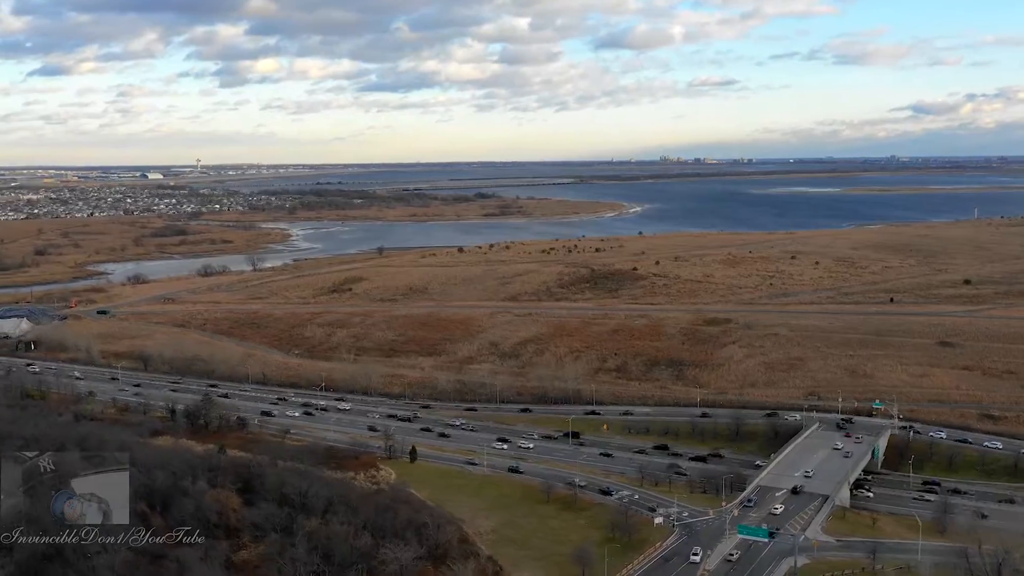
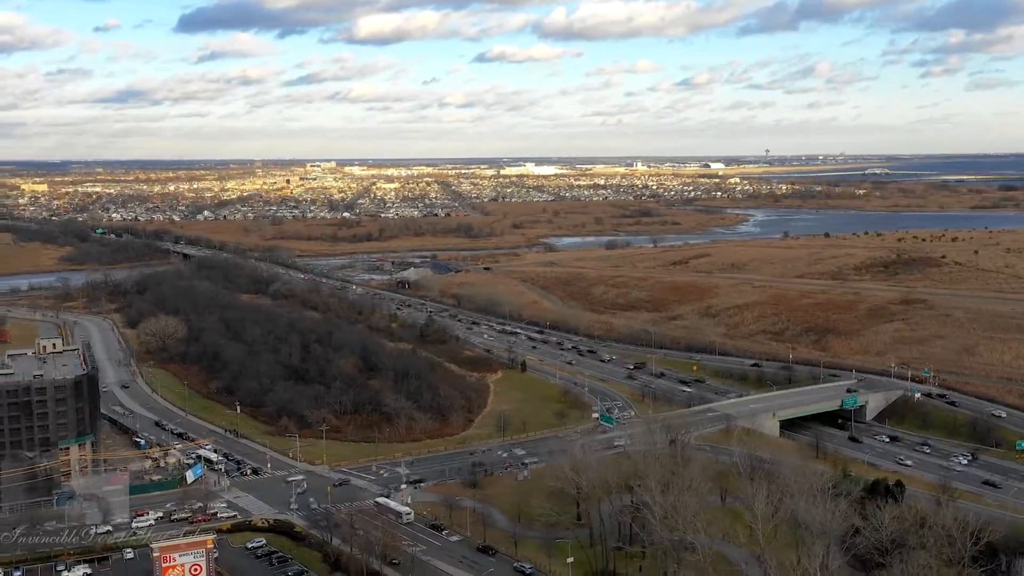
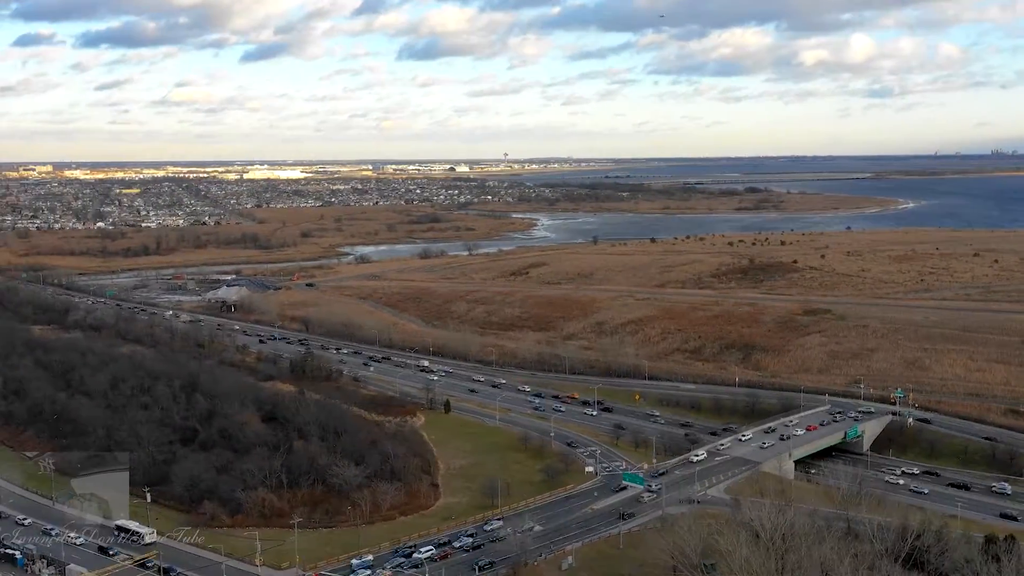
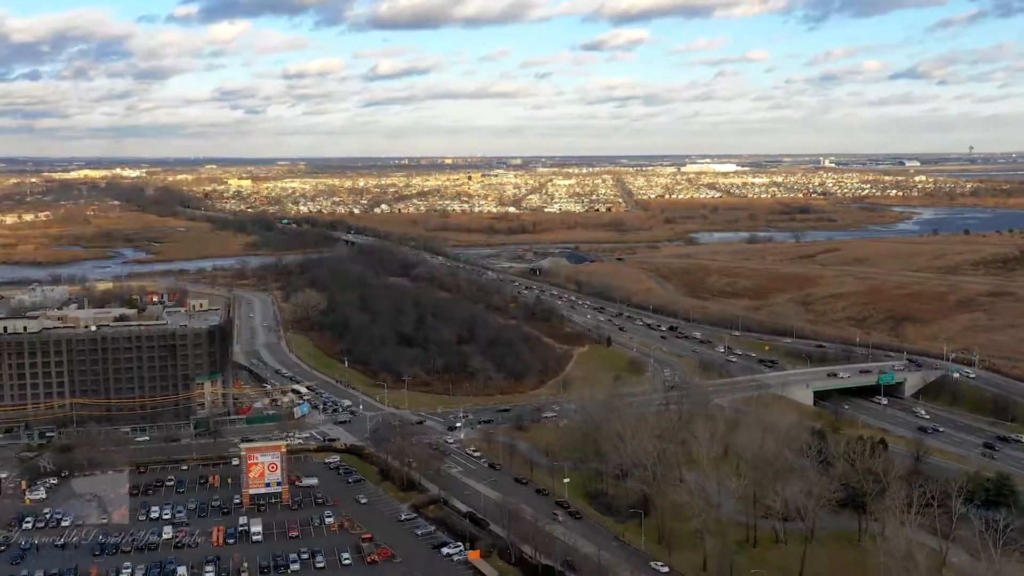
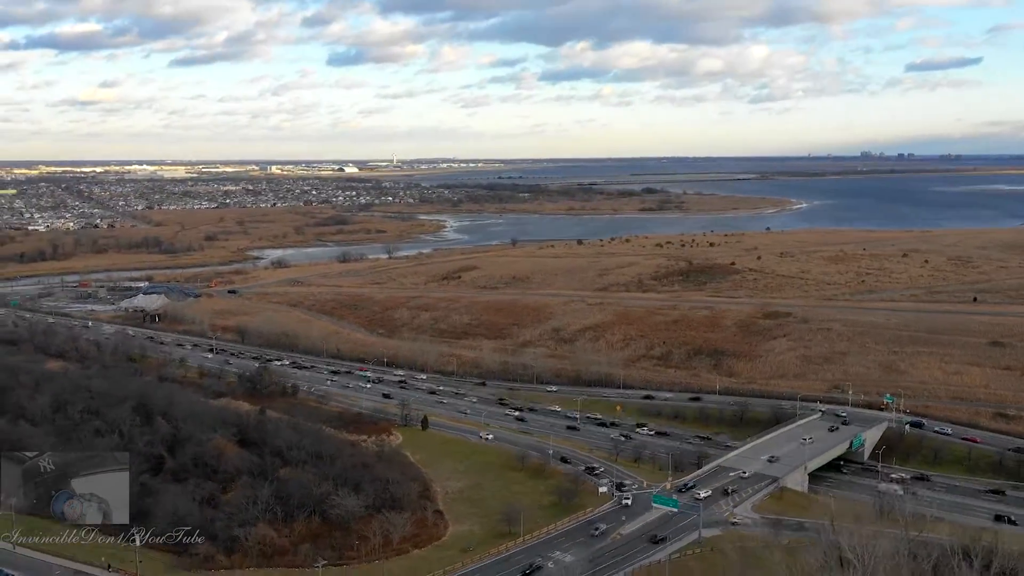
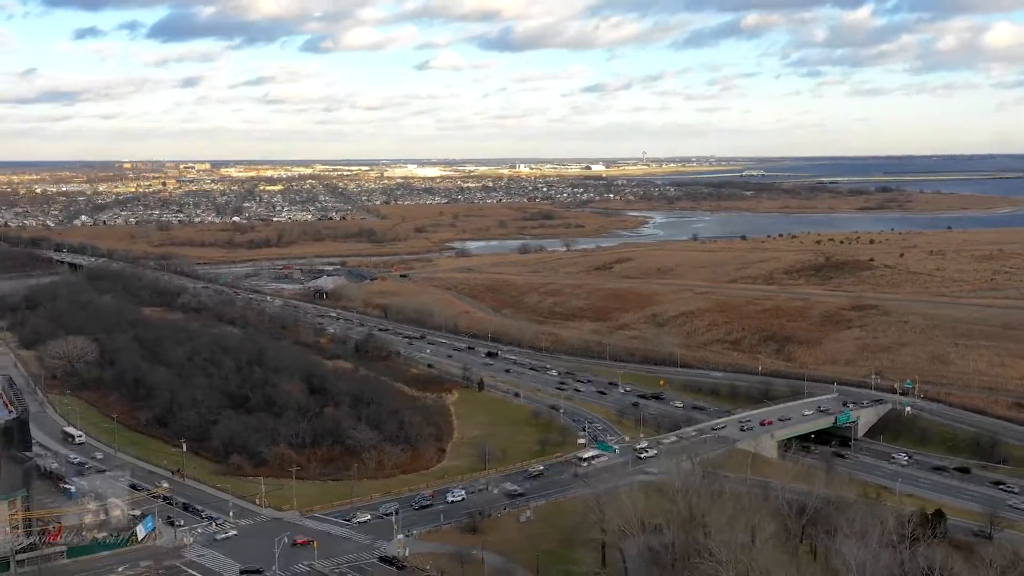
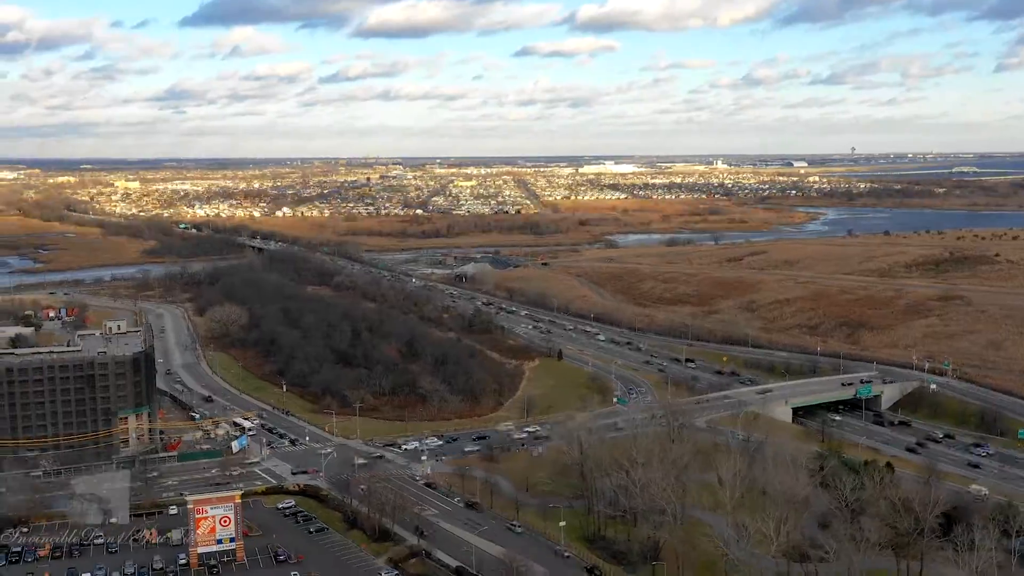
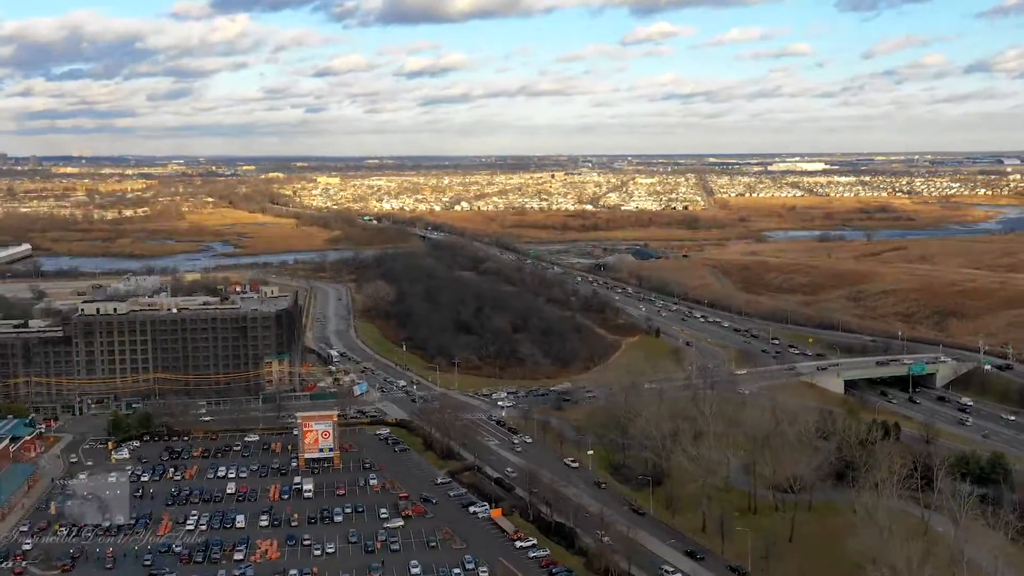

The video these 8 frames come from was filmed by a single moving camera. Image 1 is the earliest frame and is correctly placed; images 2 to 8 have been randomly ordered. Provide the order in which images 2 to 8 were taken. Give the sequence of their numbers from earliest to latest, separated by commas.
5, 3, 6, 2, 7, 4, 8
